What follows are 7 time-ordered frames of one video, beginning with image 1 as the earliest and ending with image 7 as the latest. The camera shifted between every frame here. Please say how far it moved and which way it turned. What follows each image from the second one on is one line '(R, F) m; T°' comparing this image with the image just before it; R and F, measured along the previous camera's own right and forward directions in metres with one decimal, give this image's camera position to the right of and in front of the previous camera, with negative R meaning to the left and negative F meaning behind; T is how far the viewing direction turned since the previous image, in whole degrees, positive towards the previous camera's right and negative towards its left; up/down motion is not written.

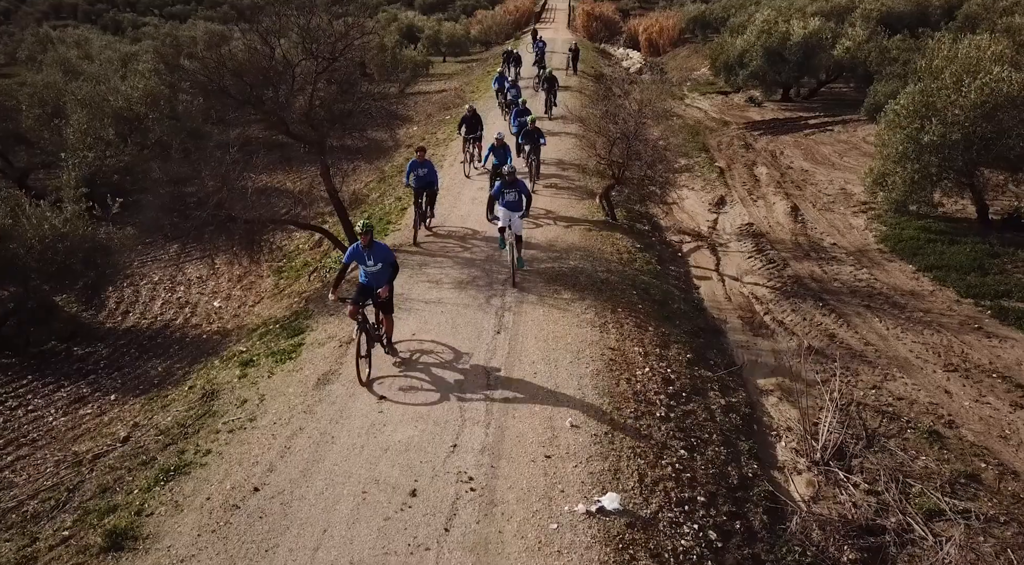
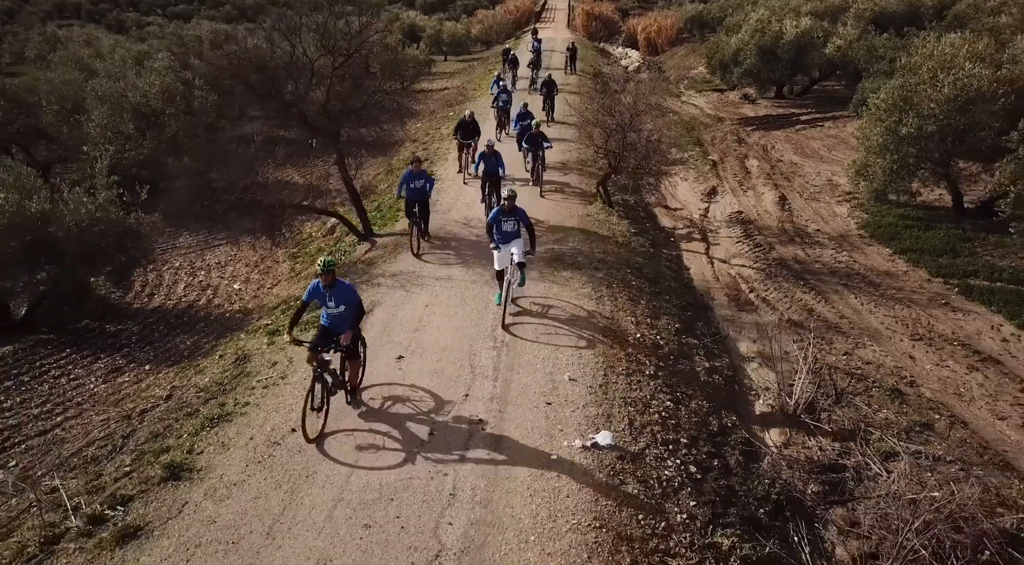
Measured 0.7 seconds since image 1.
(-0.1, -1.2) m; 0°
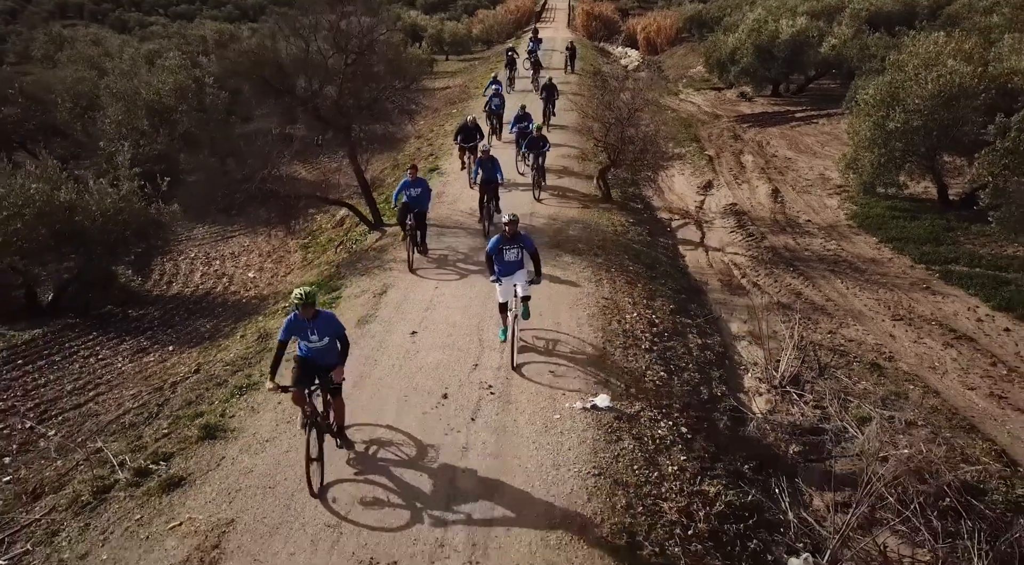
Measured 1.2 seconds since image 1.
(-0.1, -0.9) m; 0°
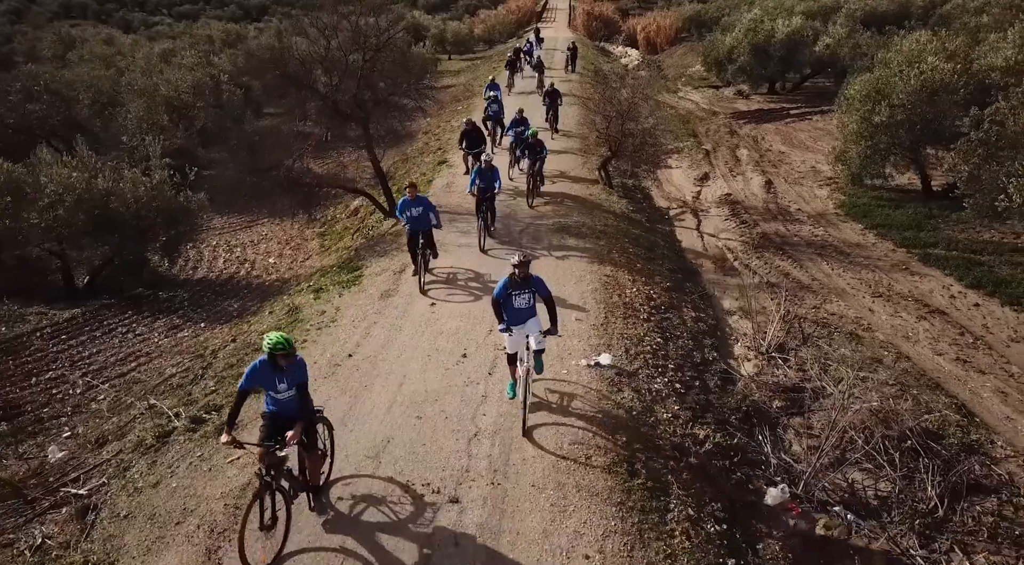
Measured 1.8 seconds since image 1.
(-0.2, -1.2) m; 0°
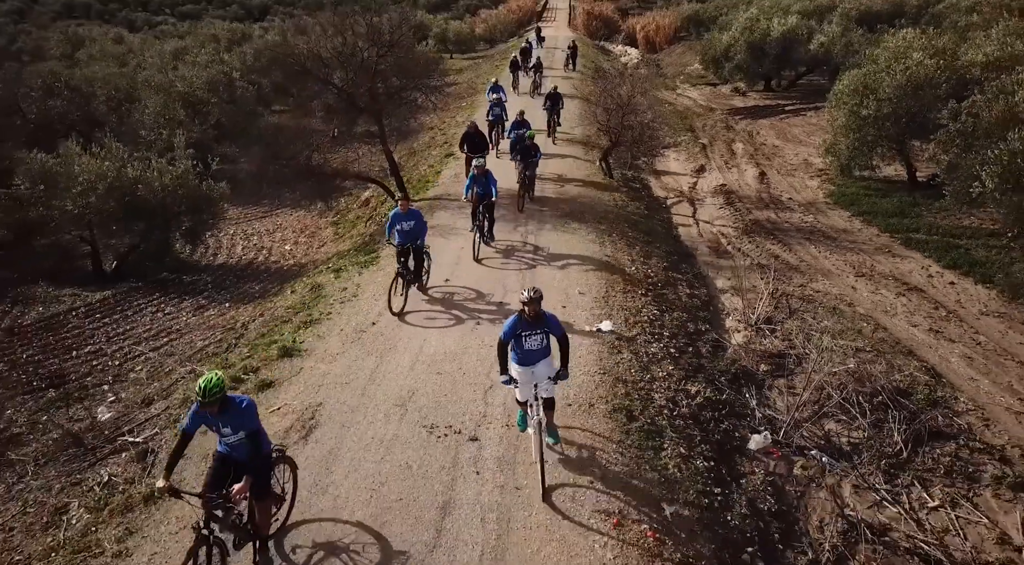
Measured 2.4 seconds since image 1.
(-0.2, -1.1) m; 0°
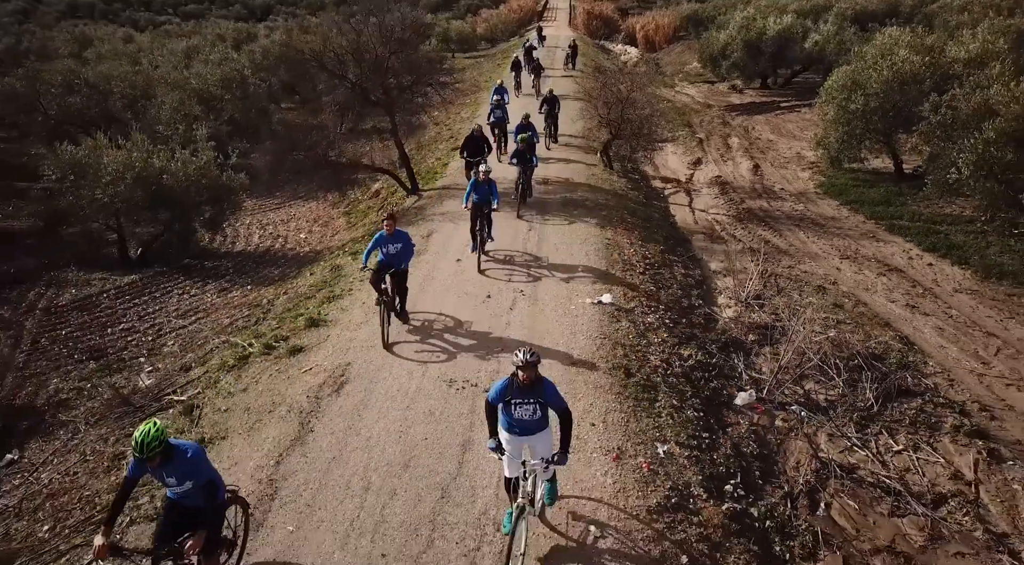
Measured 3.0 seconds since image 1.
(-0.1, -1.1) m; 0°
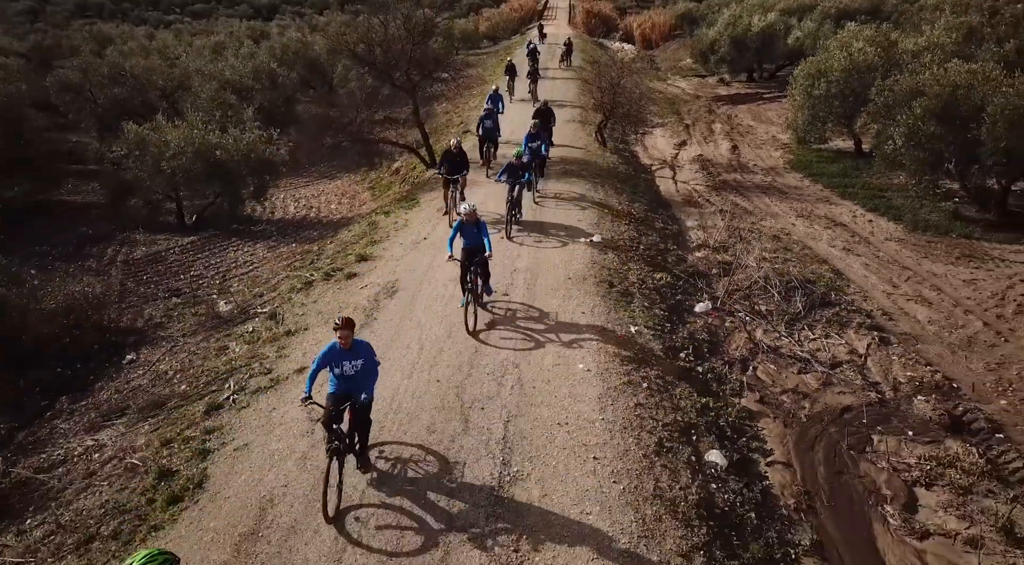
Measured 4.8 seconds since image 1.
(-0.2, -3.4) m; 0°
